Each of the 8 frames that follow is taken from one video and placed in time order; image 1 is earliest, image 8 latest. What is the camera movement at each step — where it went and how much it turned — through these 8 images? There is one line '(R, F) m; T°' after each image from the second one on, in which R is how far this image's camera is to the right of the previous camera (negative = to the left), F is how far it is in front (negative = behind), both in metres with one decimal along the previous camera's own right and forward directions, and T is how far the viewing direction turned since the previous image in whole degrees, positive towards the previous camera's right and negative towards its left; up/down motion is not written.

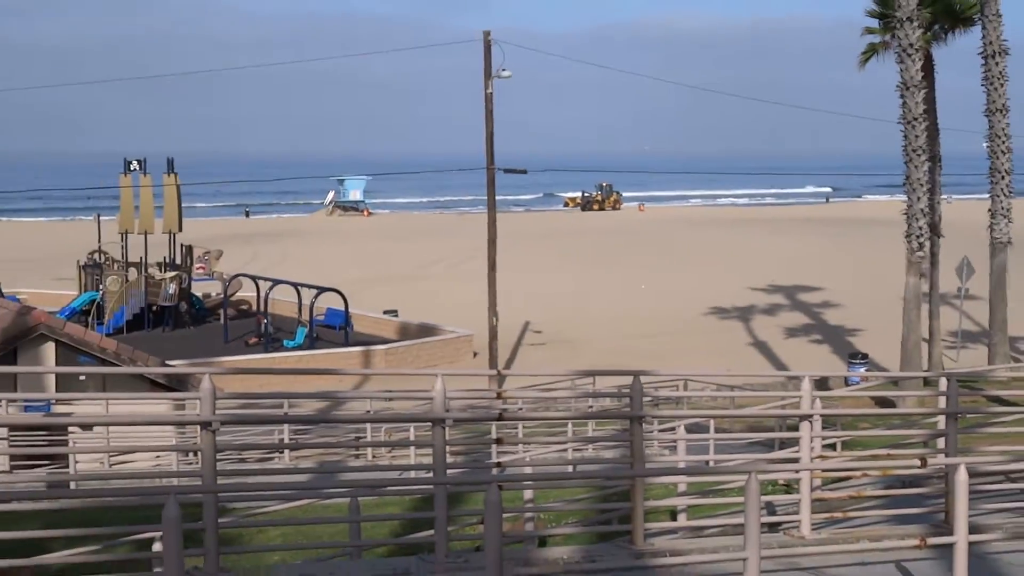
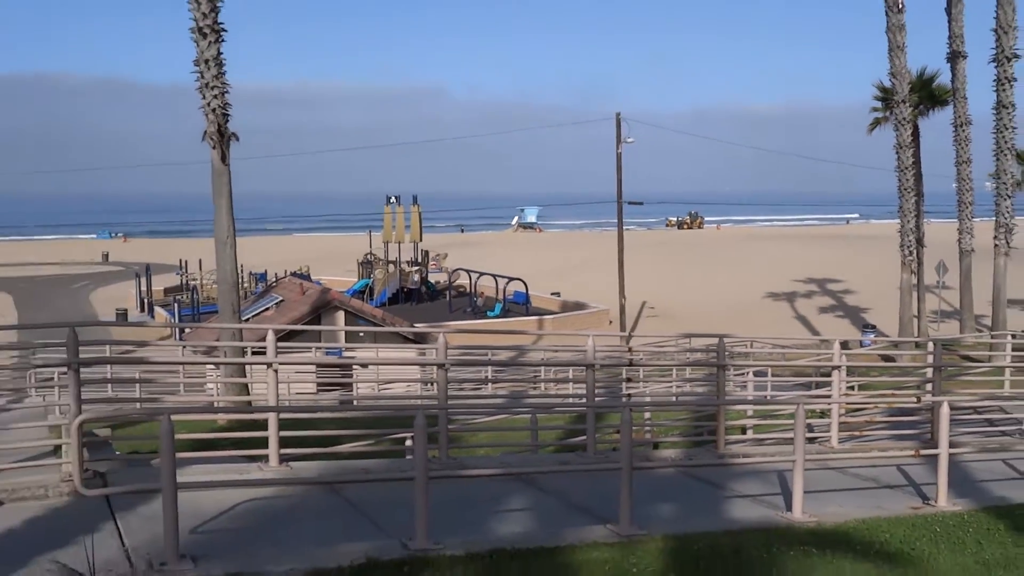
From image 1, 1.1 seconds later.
(-1.0, -2.1) m; -1°
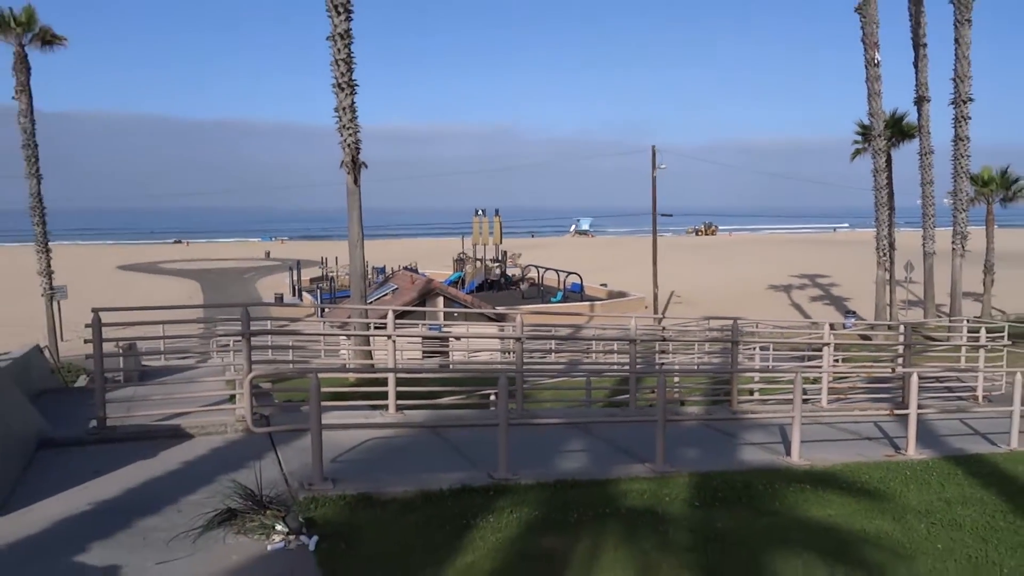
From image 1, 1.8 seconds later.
(-0.5, -1.8) m; -1°
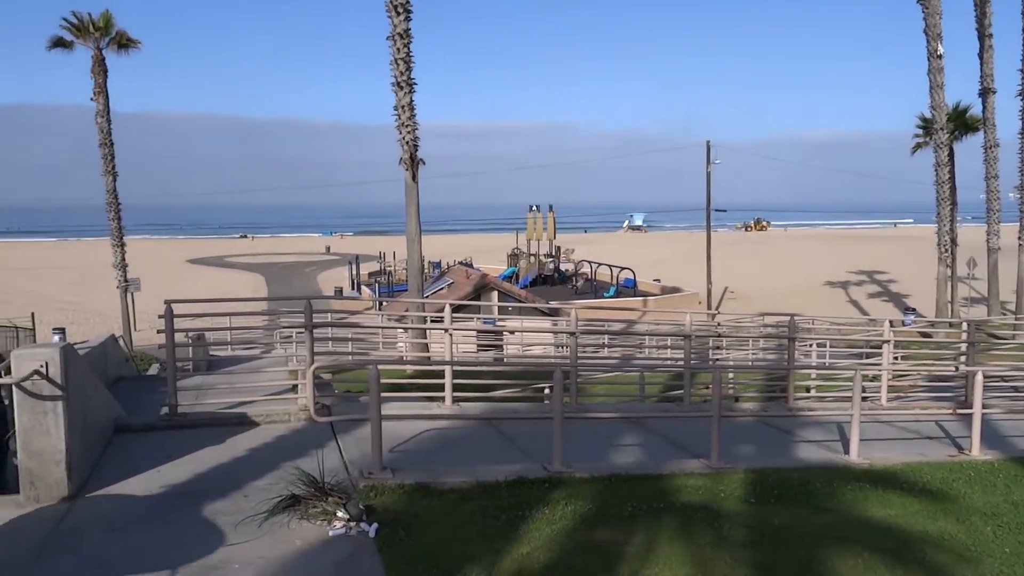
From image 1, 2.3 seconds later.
(-0.2, -0.1) m; -3°
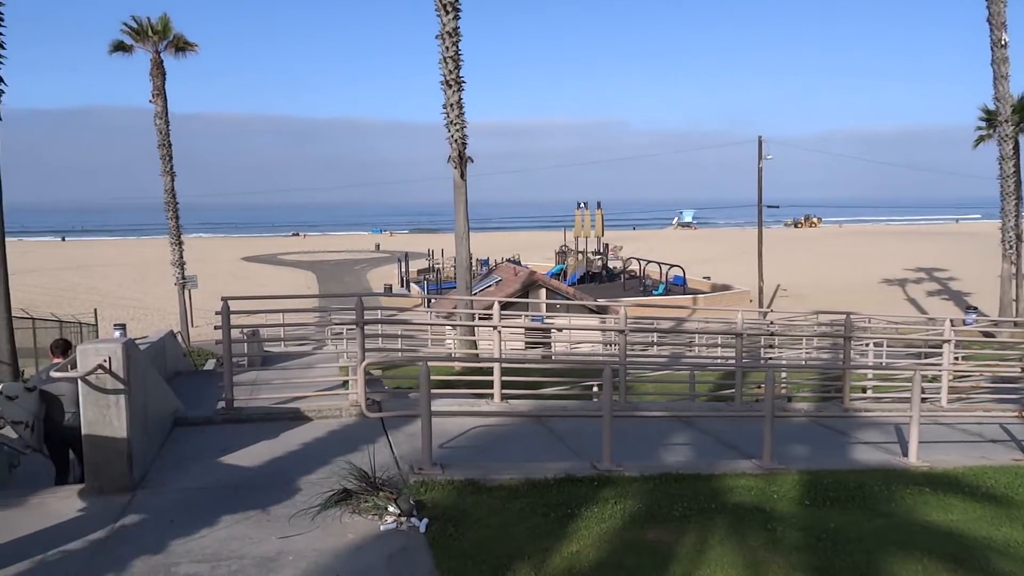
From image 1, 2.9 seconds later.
(-0.2, 0.0) m; -3°
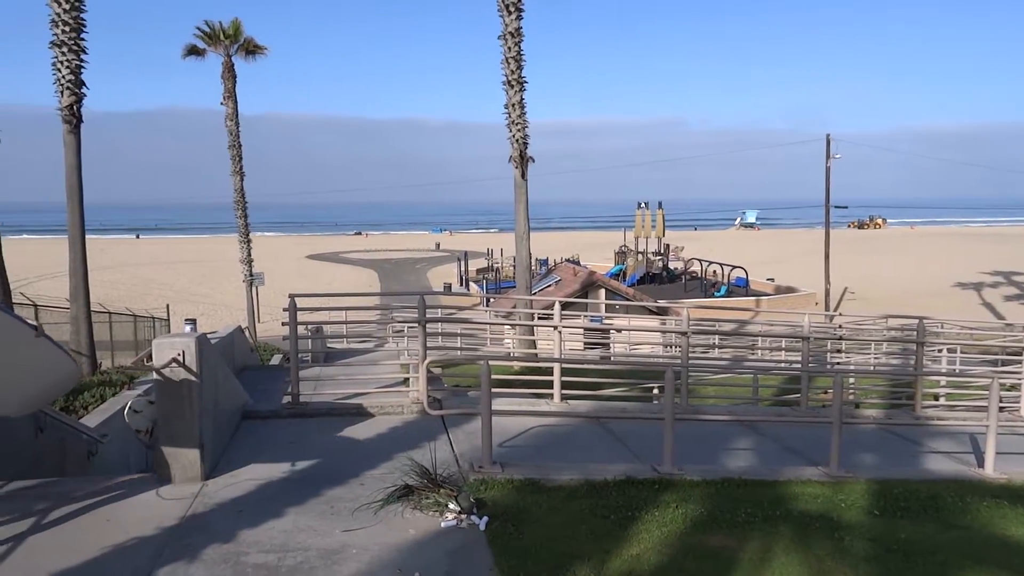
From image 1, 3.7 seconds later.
(-0.2, 0.0) m; -4°
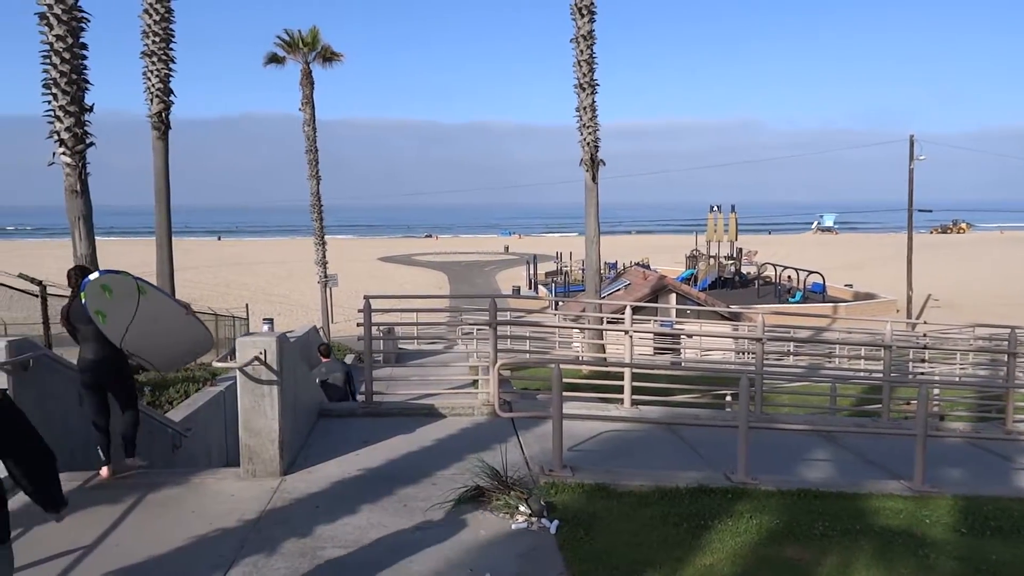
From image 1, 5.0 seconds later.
(-0.2, 0.0) m; -4°
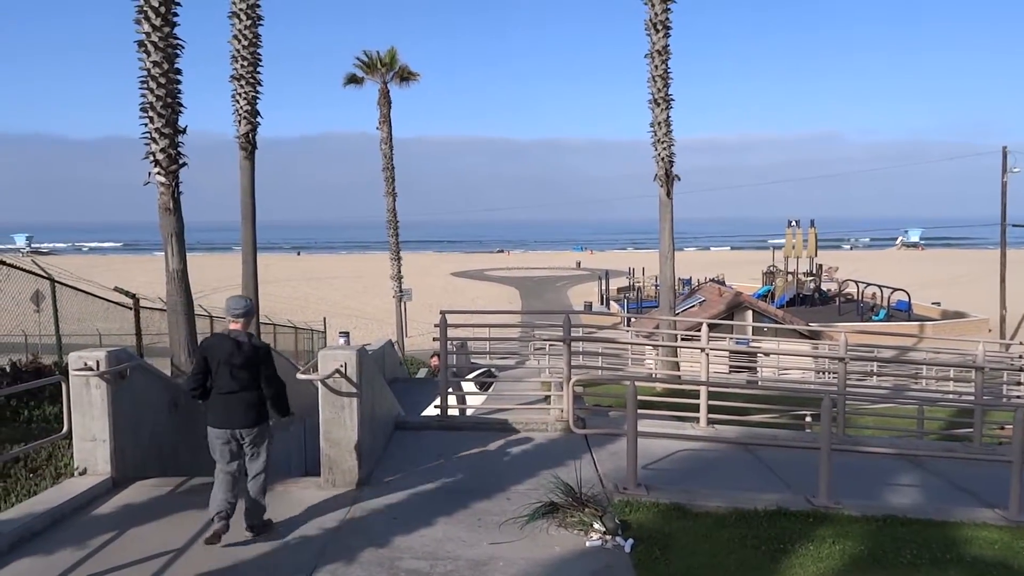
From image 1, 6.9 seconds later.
(-0.3, -0.1) m; -4°
